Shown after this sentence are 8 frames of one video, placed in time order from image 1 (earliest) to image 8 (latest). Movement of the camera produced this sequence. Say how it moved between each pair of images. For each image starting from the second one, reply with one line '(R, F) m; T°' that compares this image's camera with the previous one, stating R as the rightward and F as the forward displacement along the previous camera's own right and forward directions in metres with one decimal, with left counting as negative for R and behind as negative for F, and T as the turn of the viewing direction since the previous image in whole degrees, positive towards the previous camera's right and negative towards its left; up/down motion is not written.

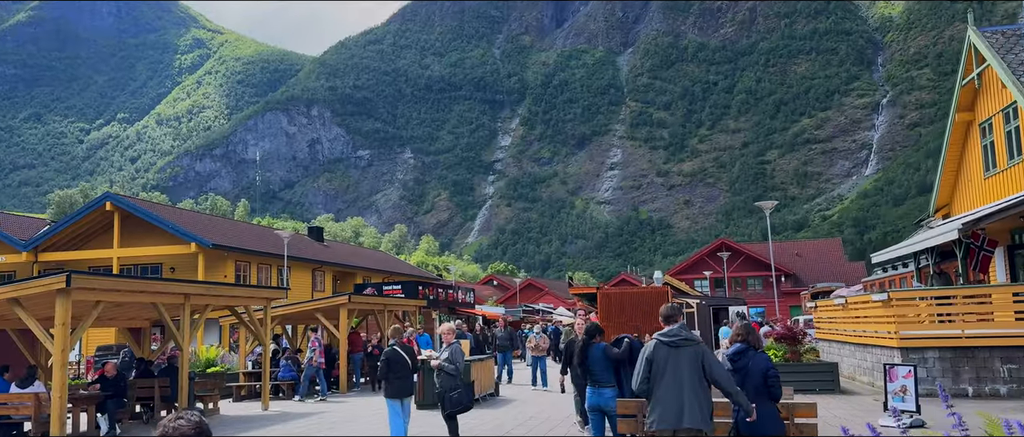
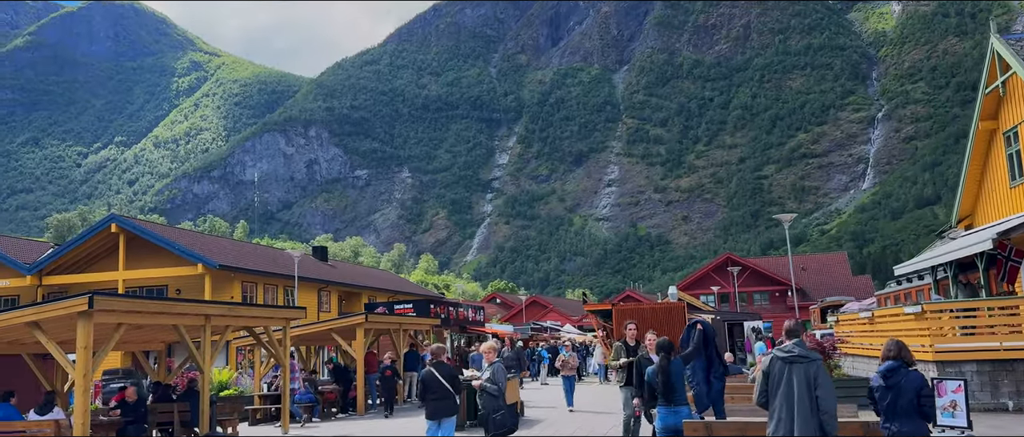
(-0.6, +0.4) m; 0°
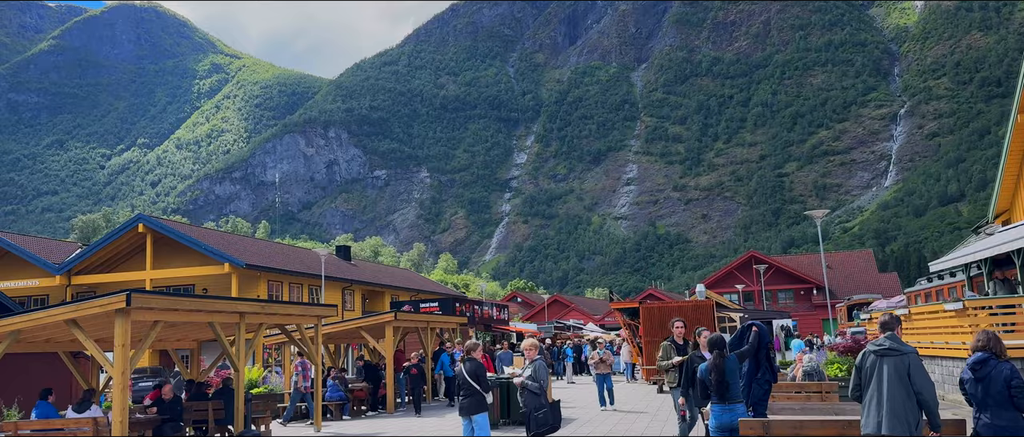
(-0.3, +0.2) m; -1°
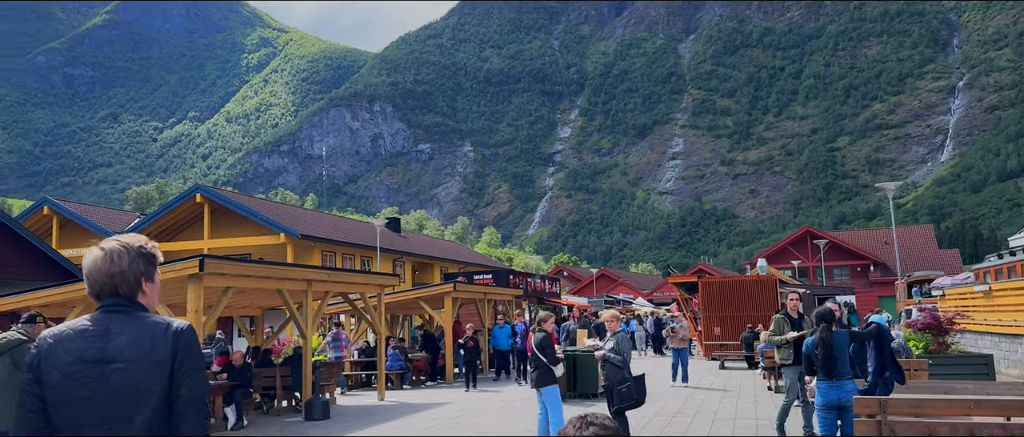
(-0.5, +0.4) m; -3°
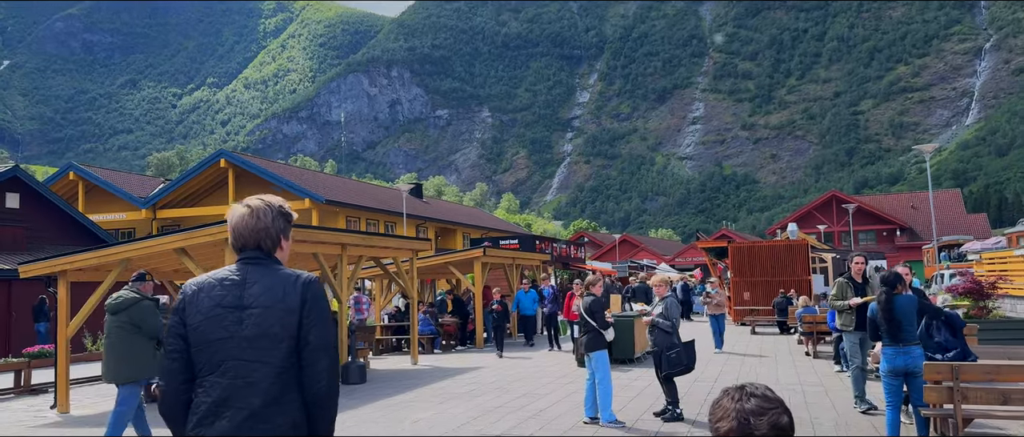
(-0.3, +0.3) m; -1°
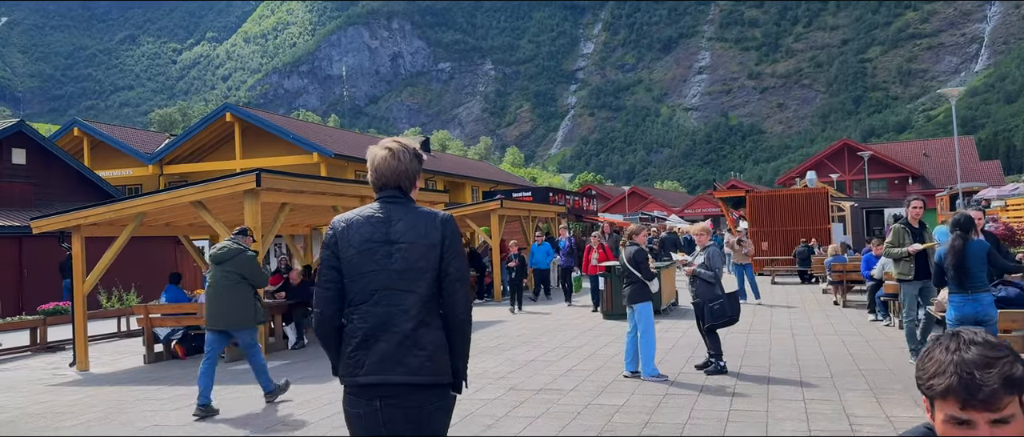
(-0.4, +0.4) m; 0°
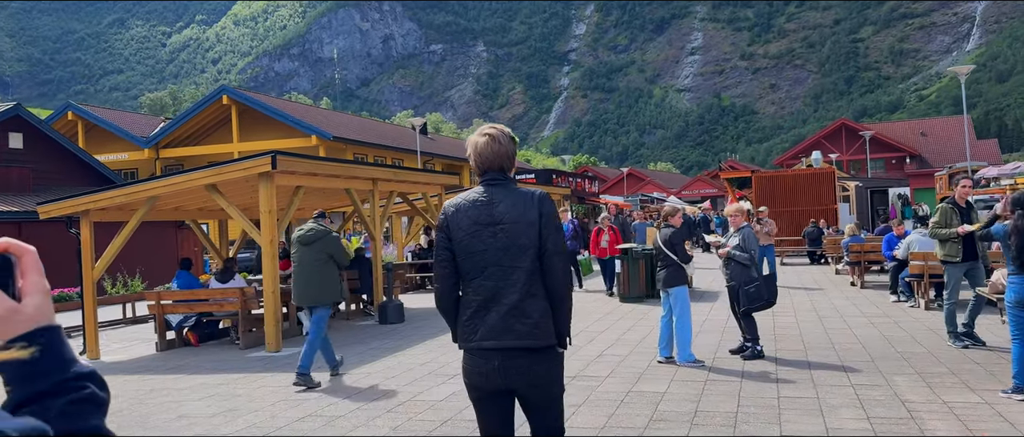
(-0.4, +0.3) m; +1°
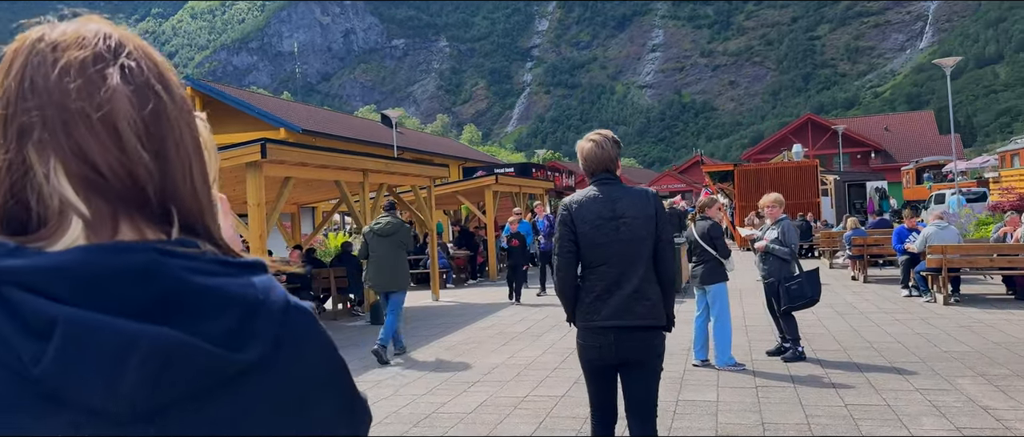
(-0.6, +0.8) m; +3°
